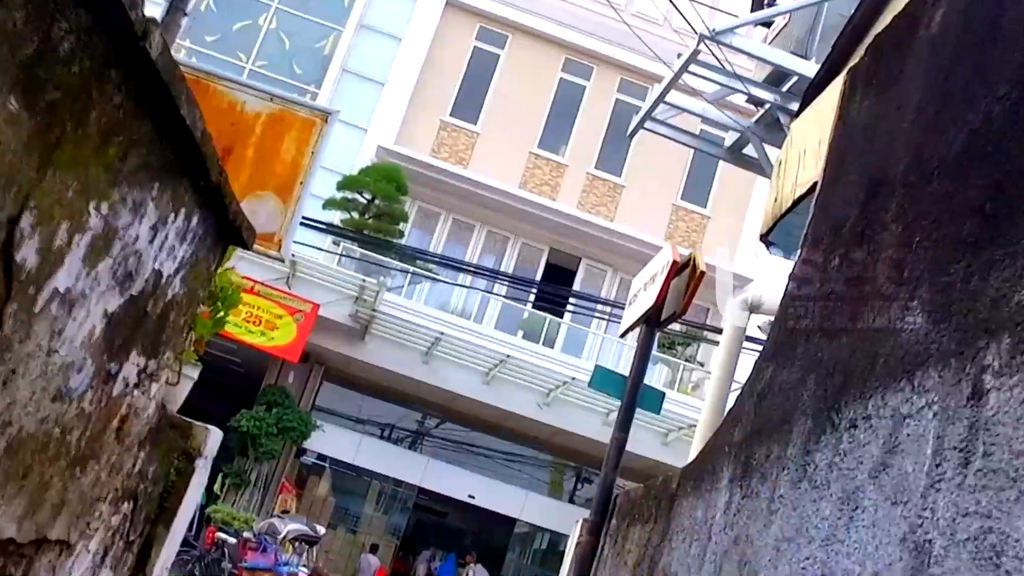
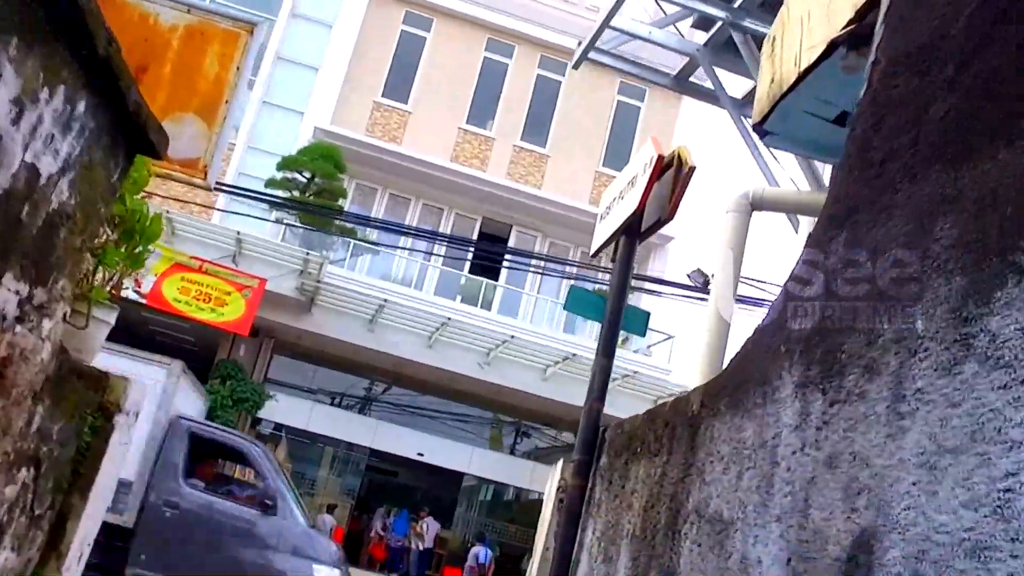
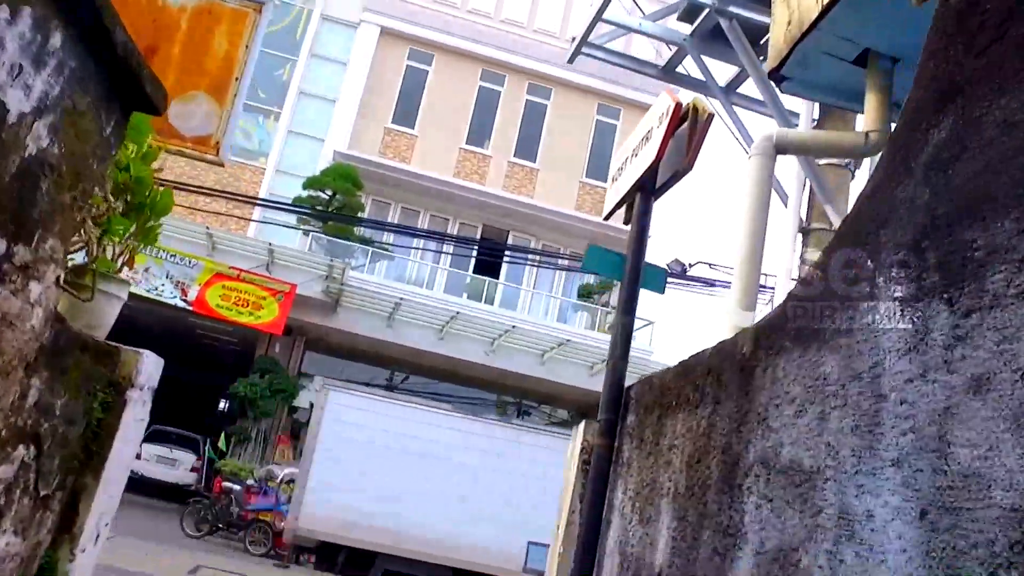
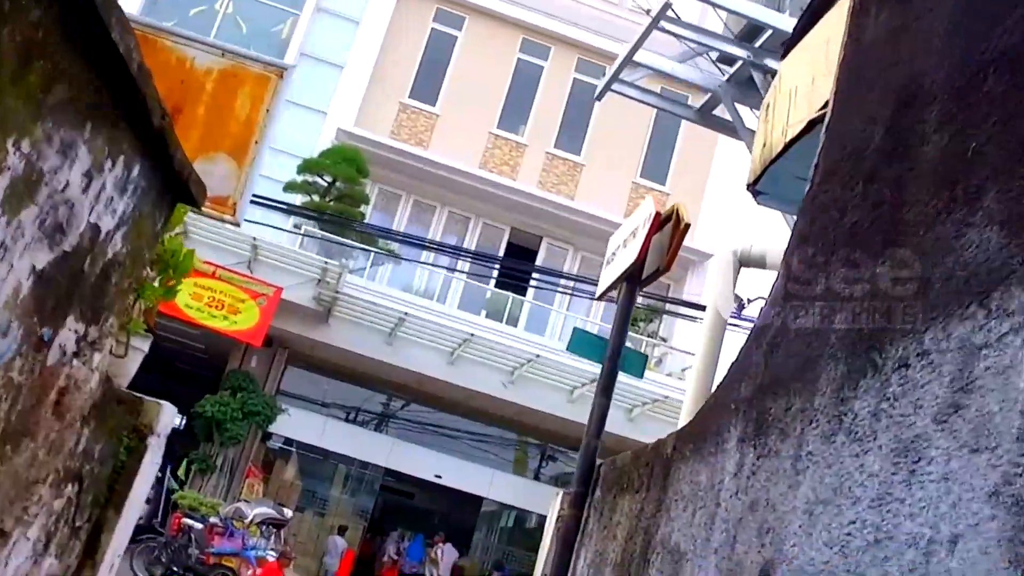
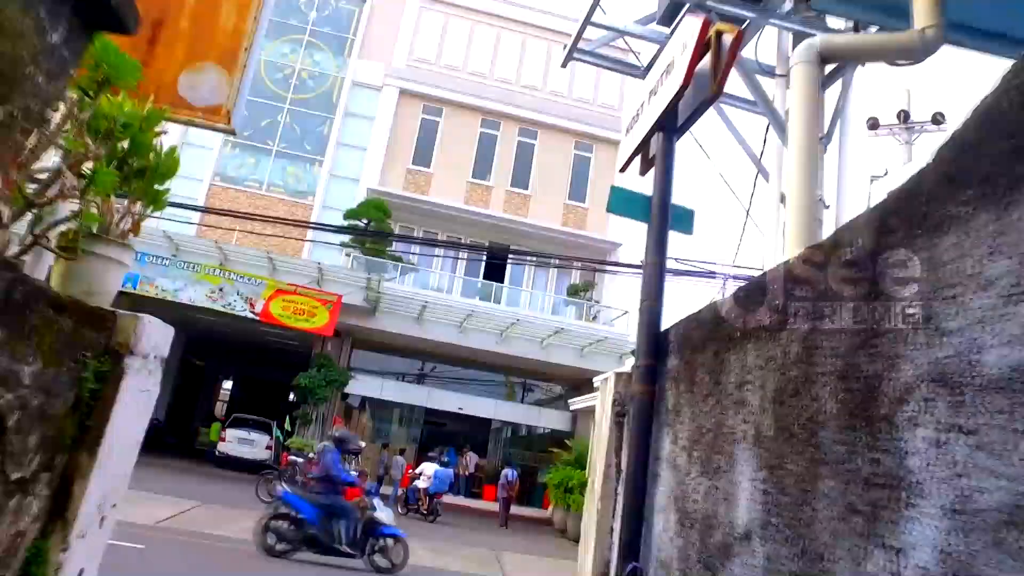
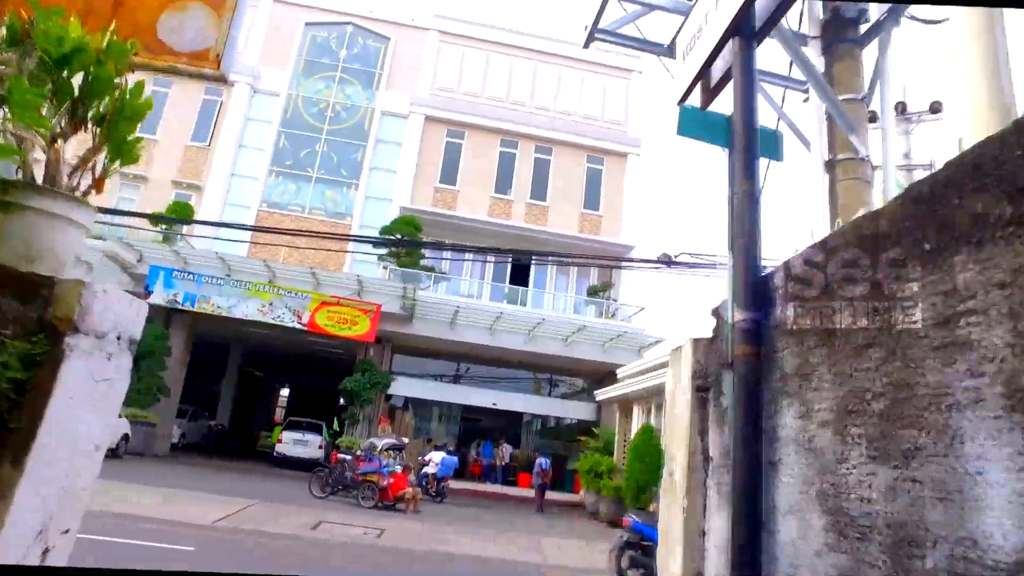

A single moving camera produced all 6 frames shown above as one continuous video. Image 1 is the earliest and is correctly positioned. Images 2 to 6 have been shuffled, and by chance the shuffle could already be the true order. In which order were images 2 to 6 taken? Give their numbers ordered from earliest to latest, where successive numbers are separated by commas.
4, 2, 3, 5, 6
